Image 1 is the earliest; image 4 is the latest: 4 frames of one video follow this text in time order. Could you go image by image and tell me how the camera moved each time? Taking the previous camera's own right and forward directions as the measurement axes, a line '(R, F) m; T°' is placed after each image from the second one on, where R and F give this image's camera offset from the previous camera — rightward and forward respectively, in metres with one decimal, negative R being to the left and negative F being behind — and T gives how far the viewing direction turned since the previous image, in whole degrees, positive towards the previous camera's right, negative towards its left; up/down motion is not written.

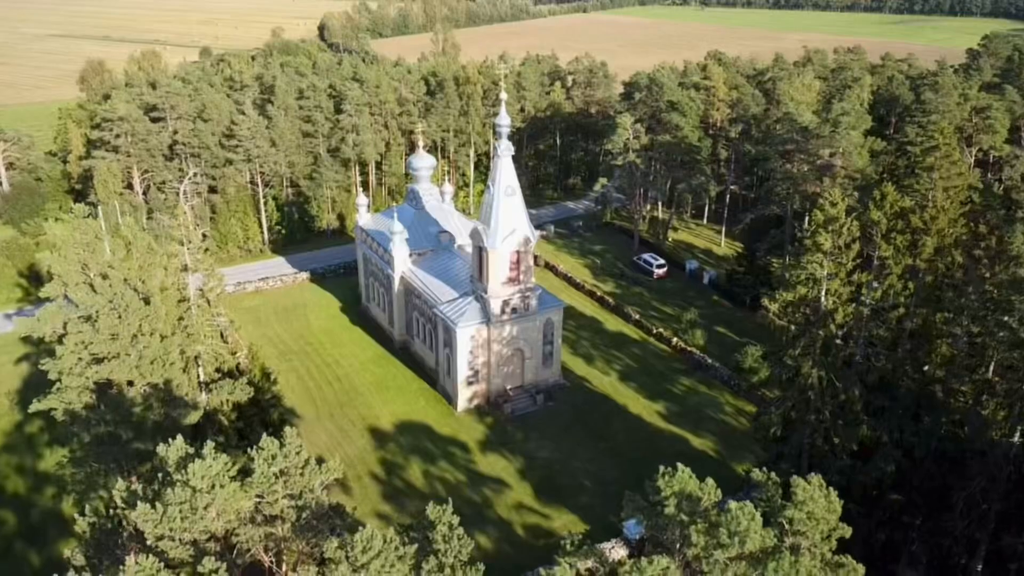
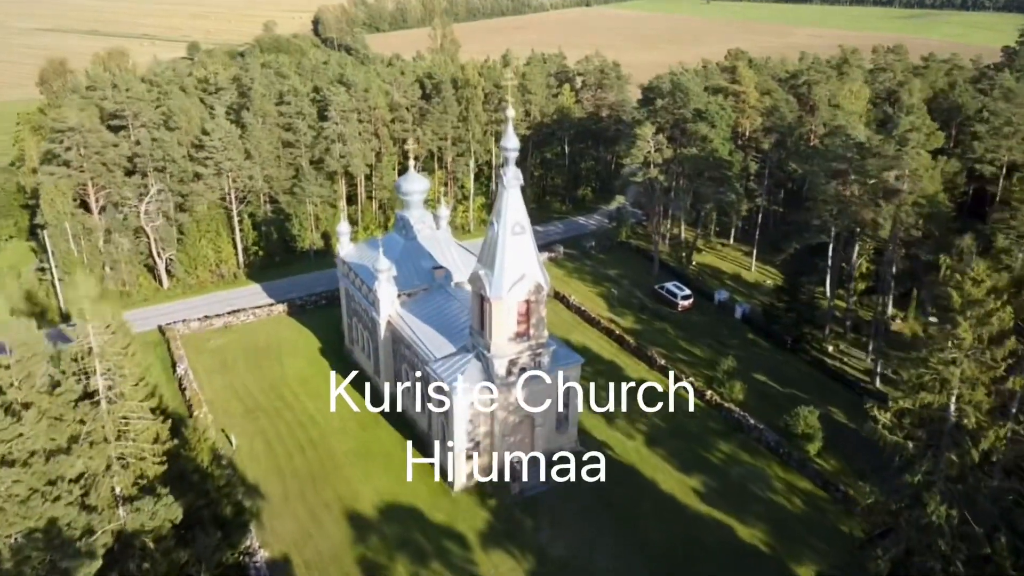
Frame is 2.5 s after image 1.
(-0.3, +5.9) m; 0°
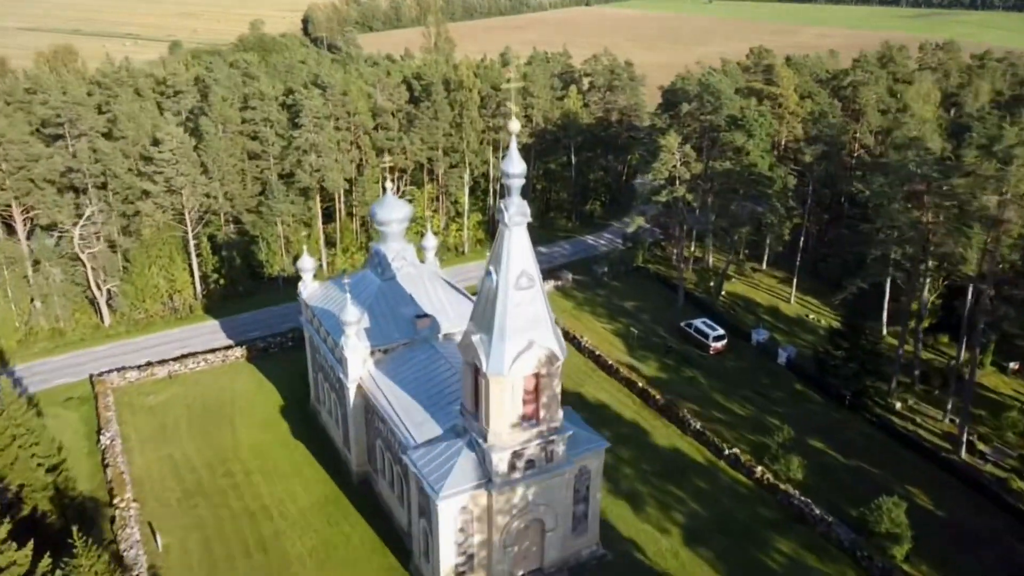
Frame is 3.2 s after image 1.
(-0.1, +6.7) m; 0°
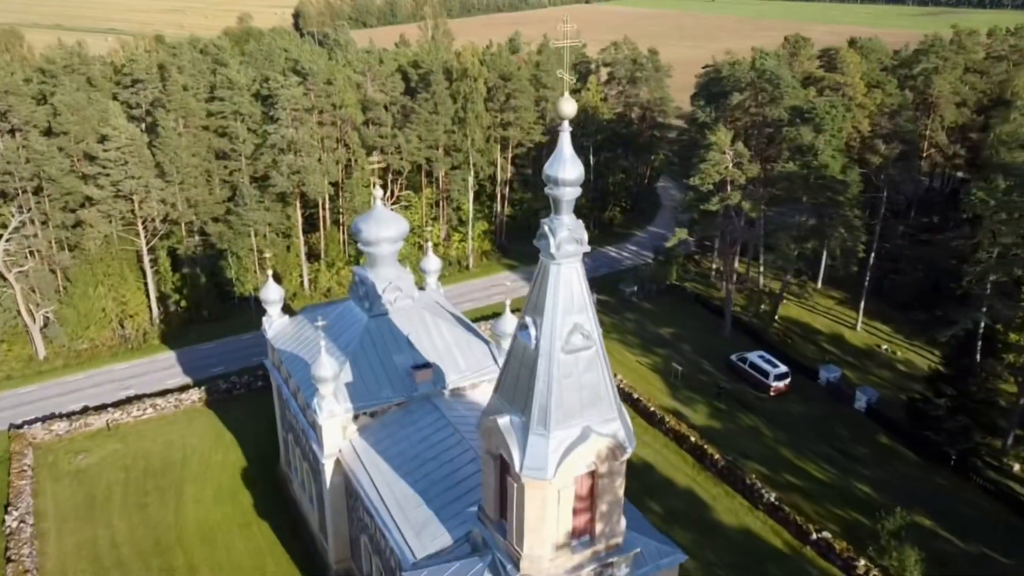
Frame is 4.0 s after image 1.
(-0.8, +6.5) m; 0°
